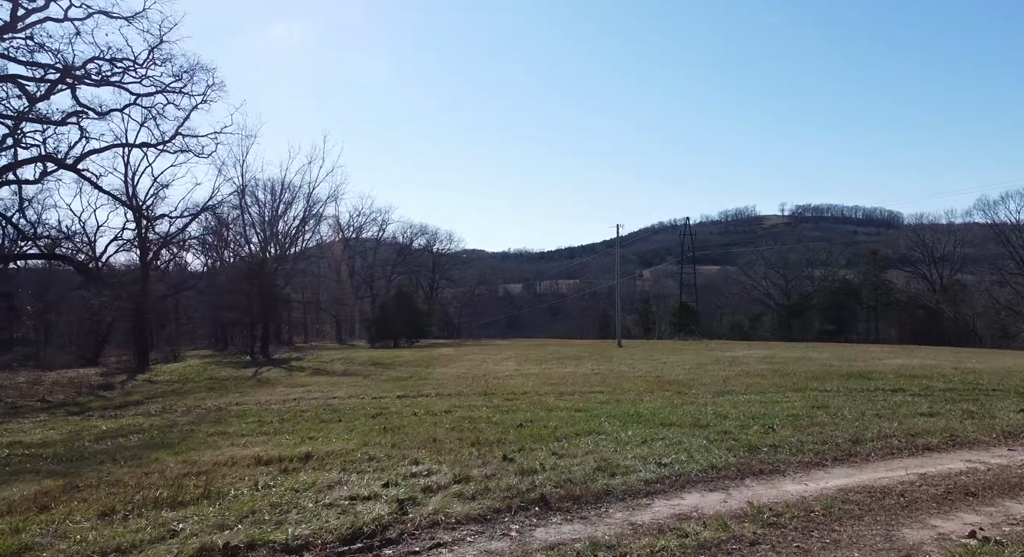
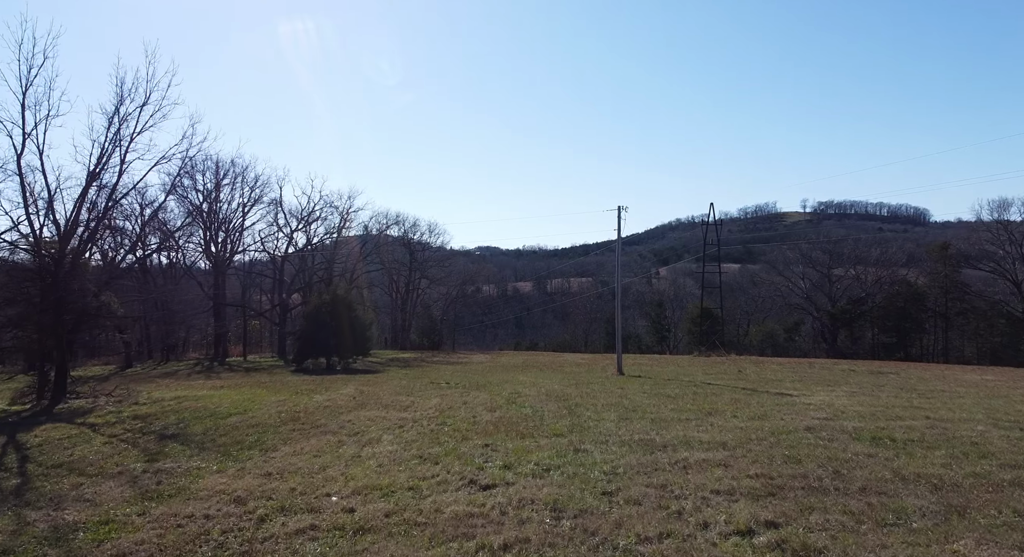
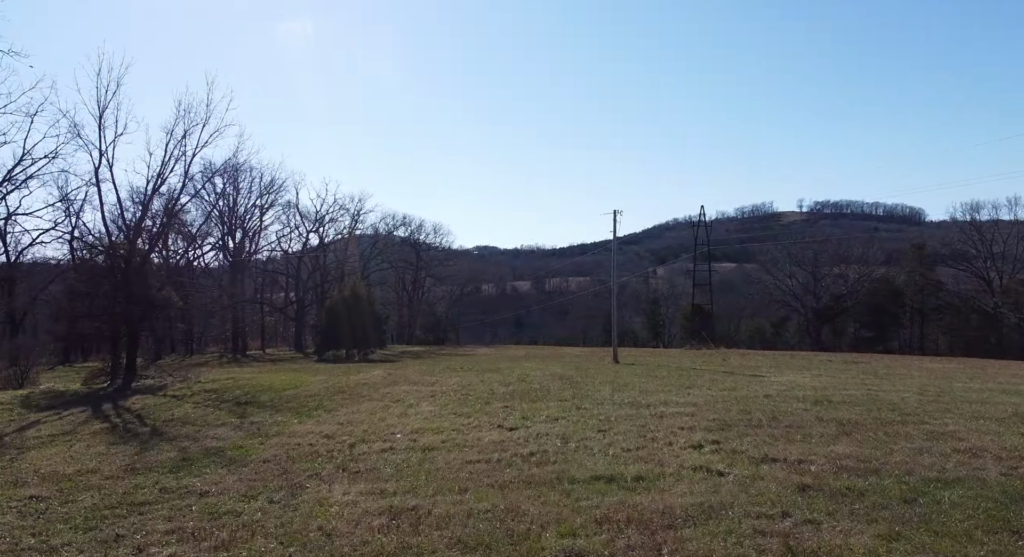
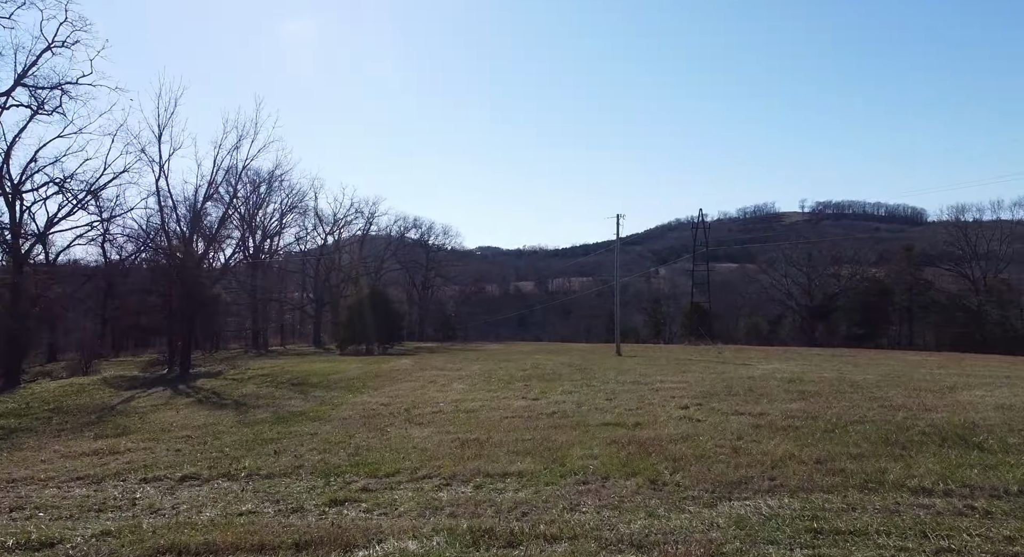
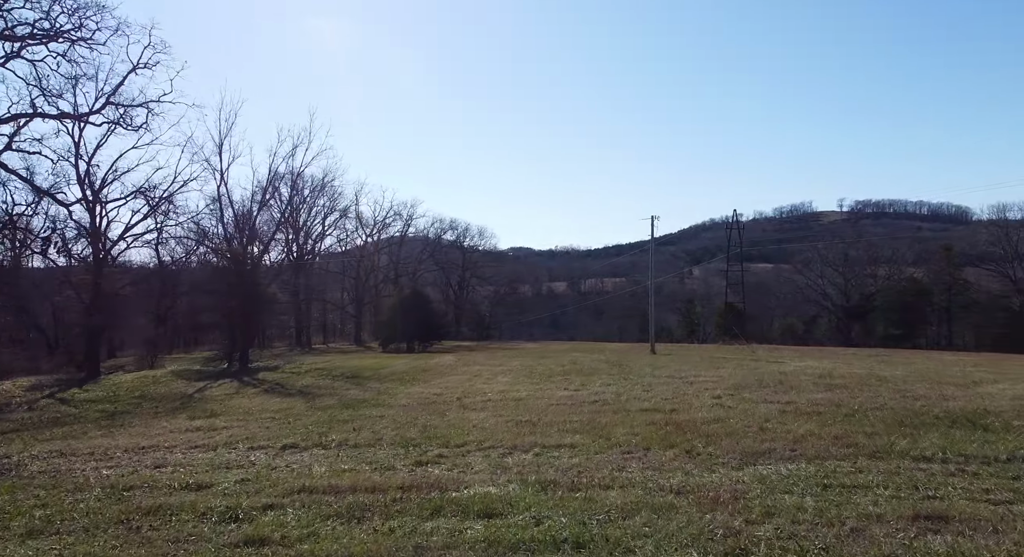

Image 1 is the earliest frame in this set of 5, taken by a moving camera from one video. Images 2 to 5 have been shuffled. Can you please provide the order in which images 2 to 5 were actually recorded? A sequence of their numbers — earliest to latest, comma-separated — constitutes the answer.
5, 4, 3, 2
